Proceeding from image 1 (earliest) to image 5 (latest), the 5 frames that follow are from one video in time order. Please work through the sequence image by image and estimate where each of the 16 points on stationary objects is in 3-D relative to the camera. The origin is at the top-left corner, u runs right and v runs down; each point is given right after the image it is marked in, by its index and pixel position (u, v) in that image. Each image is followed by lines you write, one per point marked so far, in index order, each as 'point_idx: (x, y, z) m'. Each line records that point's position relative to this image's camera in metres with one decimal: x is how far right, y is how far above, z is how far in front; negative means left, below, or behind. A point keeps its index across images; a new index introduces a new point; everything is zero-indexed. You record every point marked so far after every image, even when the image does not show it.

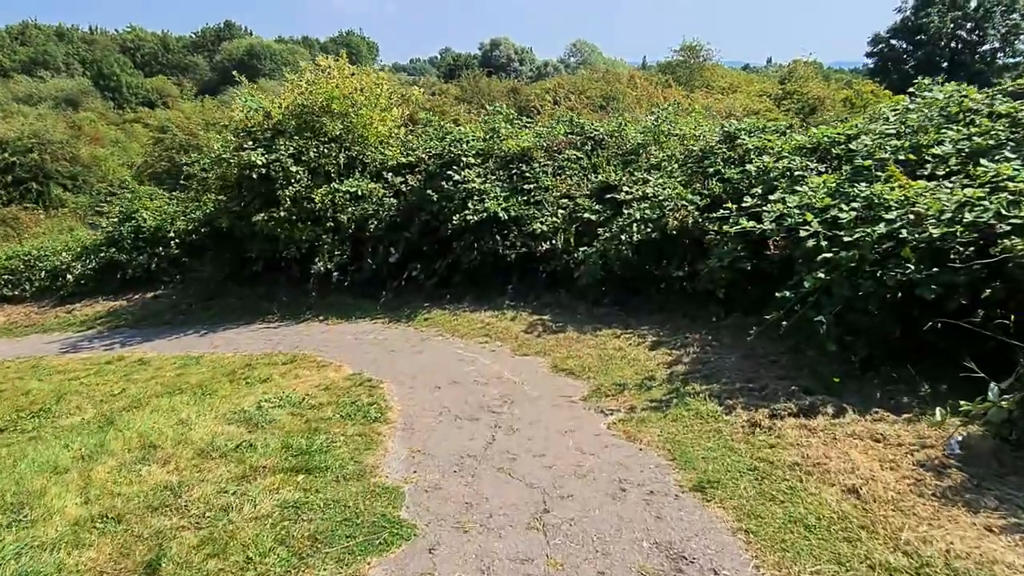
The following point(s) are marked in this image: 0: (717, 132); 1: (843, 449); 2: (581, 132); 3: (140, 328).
0: (+2.1, +1.6, +7.4) m
1: (+1.4, -0.7, +3.1) m
2: (+0.9, +2.0, +9.1) m
3: (-5.3, -0.6, +10.3) m
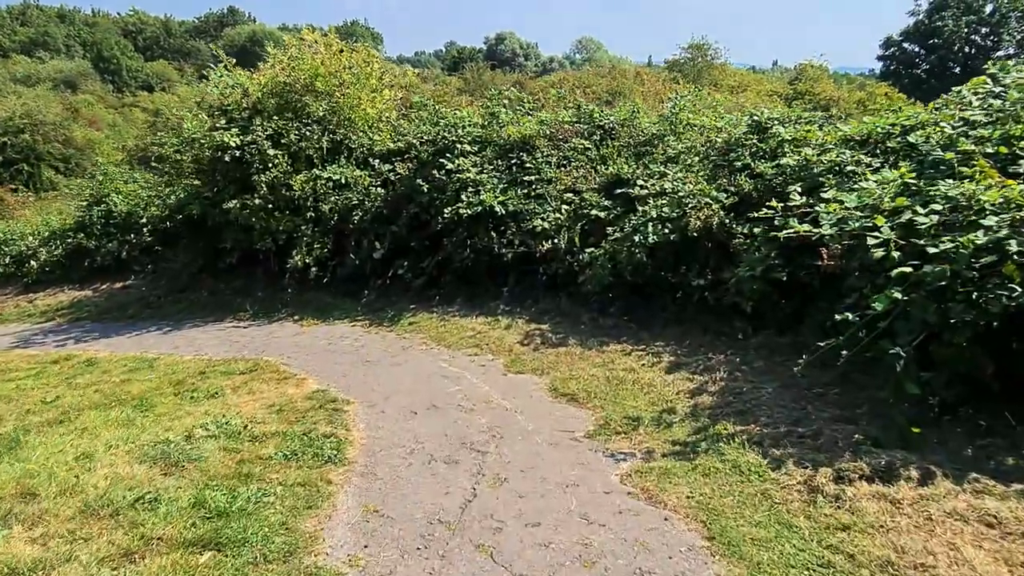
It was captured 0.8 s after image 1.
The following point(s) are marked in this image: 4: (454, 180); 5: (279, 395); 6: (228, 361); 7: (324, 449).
0: (+2.1, +1.5, +6.6) m
1: (+1.4, -0.8, +2.3) m
2: (+0.9, +1.9, +8.2) m
3: (-5.3, -0.4, +9.4) m
4: (-0.6, +1.2, +7.8) m
5: (-1.5, -0.7, +4.7) m
6: (-2.4, -0.6, +6.2) m
7: (-0.9, -0.8, +3.5) m
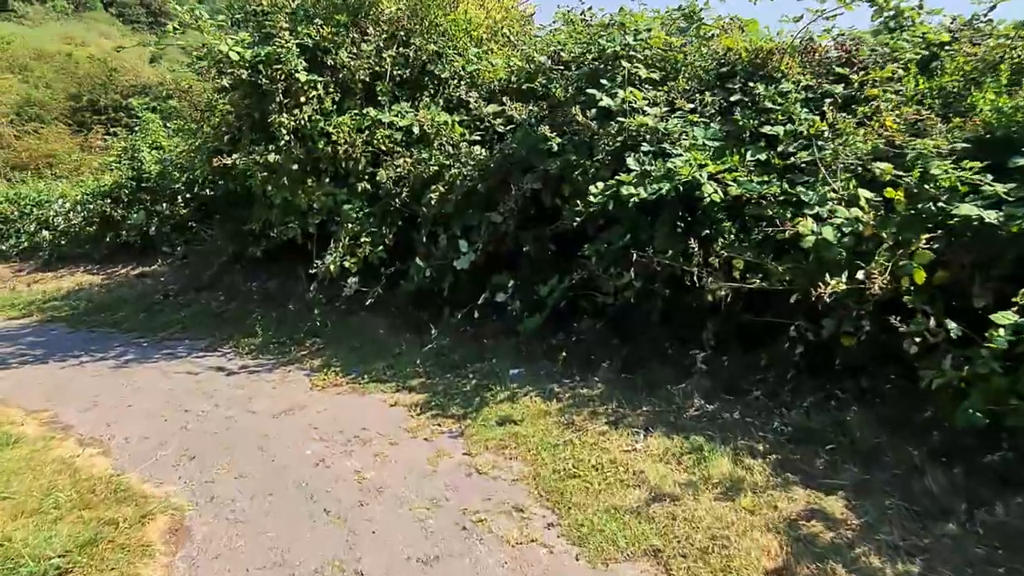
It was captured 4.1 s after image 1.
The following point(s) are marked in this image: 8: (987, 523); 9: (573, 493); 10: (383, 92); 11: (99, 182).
0: (+3.0, +1.0, +2.3) m
1: (+1.4, -1.3, -1.7) m
2: (+2.1, +1.5, +4.1) m
3: (-3.9, -0.4, +6.4) m
4: (+0.6, +0.9, +4.0) m
5: (-1.0, -0.9, +1.1) m
6: (-1.6, -0.8, +2.8) m
7: (-0.6, -1.1, -0.2) m
8: (+1.5, -0.7, +2.2) m
9: (+0.2, -0.7, +2.6) m
10: (-0.9, +1.4, +5.3) m
11: (-5.5, +1.4, +9.6) m
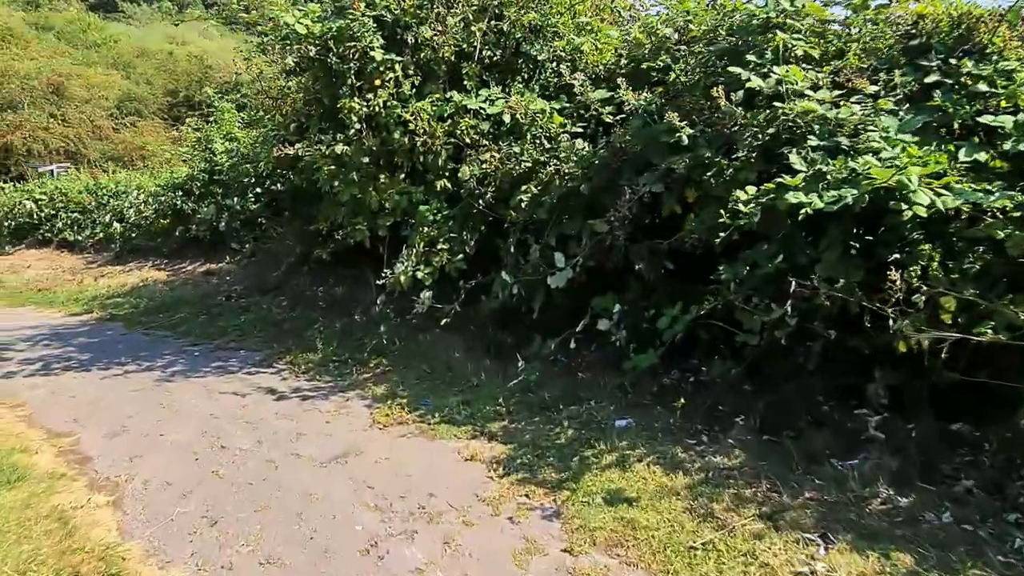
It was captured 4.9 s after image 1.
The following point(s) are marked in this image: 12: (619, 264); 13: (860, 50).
0: (+3.4, +0.7, +1.1) m
1: (+1.2, -1.4, -2.7) m
2: (+2.7, +1.3, +3.1) m
3: (-3.2, -0.3, +6.0) m
4: (+1.1, +0.7, +3.1) m
5: (-0.8, -1.0, +0.4) m
6: (-1.3, -0.8, +2.1) m
7: (-0.6, -1.1, -0.9) m
8: (+1.7, -0.9, +1.2) m
9: (+0.5, -0.9, +1.8) m
10: (-0.3, +1.3, +4.5) m
11: (-4.4, +1.5, +9.3) m
12: (+0.6, +0.1, +3.8) m
13: (+1.6, +1.1, +3.3) m
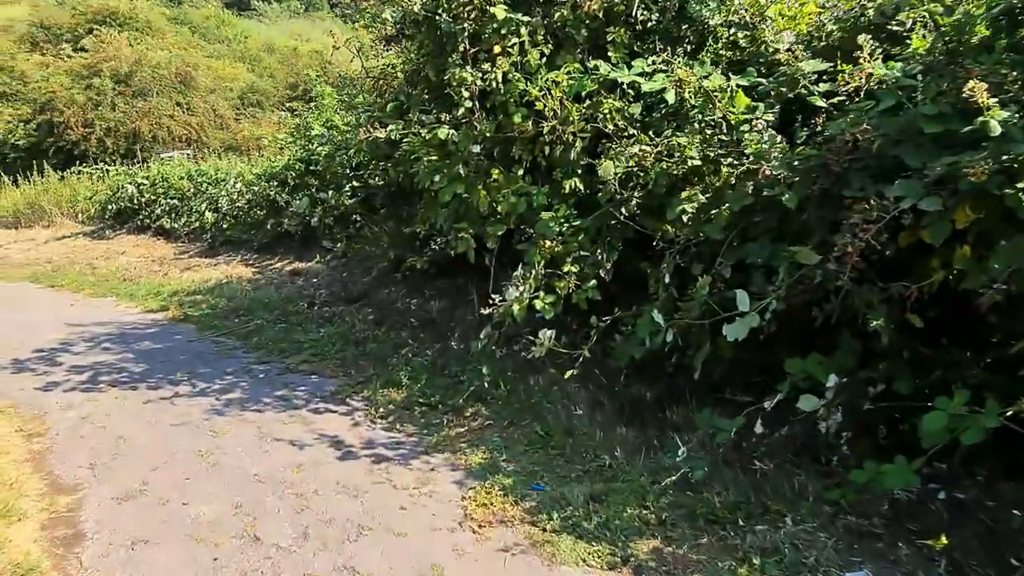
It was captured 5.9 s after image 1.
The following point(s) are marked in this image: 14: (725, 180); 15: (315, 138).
0: (+3.6, +0.4, -0.4) m
1: (+0.8, -1.6, -4.0) m
2: (+3.2, +0.9, +1.6) m
3: (-2.3, -0.3, +5.2) m
4: (+1.6, +0.5, +1.8) m
5: (-0.8, -1.1, -0.6) m
6: (-1.0, -0.9, +1.1) m
7: (-0.7, -1.2, -2.0) m
8: (+1.9, -1.2, -0.1) m
9: (+0.8, -1.1, +0.5) m
10: (+0.5, +1.2, +3.4) m
11: (-2.9, +1.5, +8.7) m
12: (+1.1, -0.1, +2.6) m
13: (+2.2, +0.8, +2.0) m
14: (+0.8, +0.4, +2.8) m
15: (-2.0, +1.5, +7.4) m
